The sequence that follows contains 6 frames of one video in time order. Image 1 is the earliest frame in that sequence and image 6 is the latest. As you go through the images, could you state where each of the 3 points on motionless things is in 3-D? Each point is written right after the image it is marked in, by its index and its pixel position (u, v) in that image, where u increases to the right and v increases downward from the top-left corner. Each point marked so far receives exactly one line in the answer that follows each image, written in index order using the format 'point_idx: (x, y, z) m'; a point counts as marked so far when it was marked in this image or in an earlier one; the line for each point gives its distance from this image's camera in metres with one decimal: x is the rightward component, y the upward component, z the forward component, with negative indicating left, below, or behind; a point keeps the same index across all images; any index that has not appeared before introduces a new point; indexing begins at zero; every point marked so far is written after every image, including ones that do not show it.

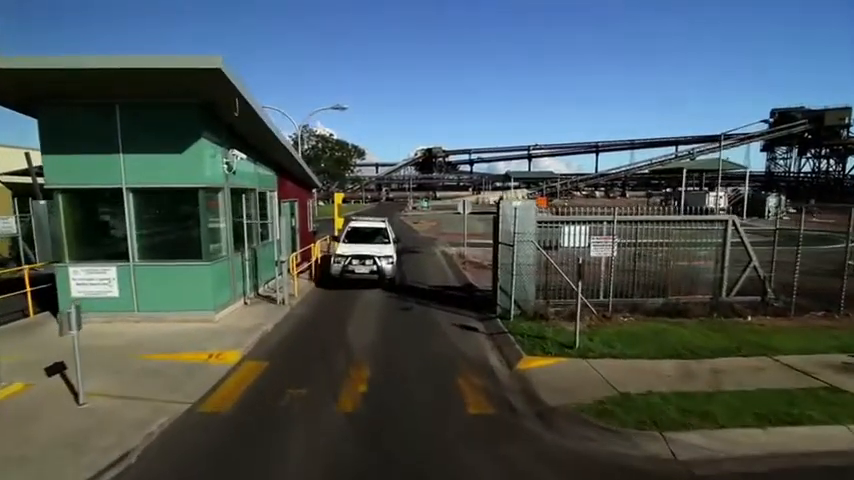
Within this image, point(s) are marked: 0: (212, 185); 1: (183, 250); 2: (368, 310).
0: (-3.0, +0.8, +6.2) m
1: (-3.4, -0.1, +6.0) m
2: (-0.9, -1.2, +7.0) m
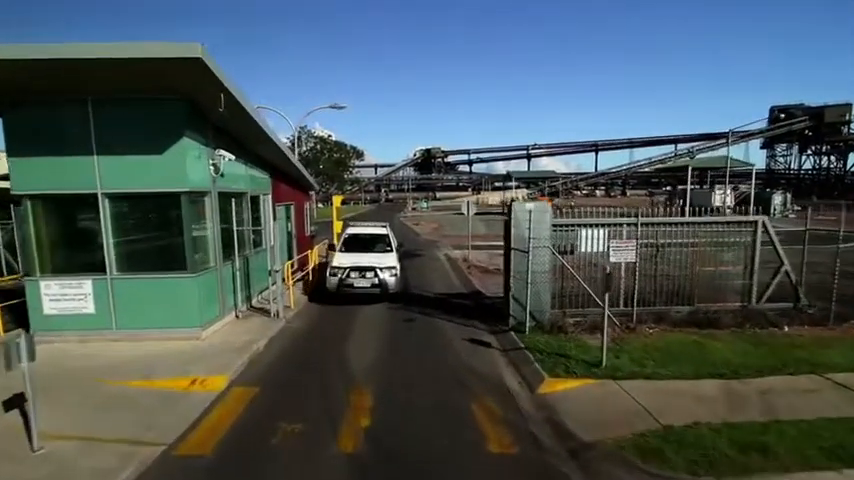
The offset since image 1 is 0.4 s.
0: (-2.9, +0.7, +5.6) m
1: (-3.3, -0.3, +5.5) m
2: (-0.8, -1.3, +6.4) m
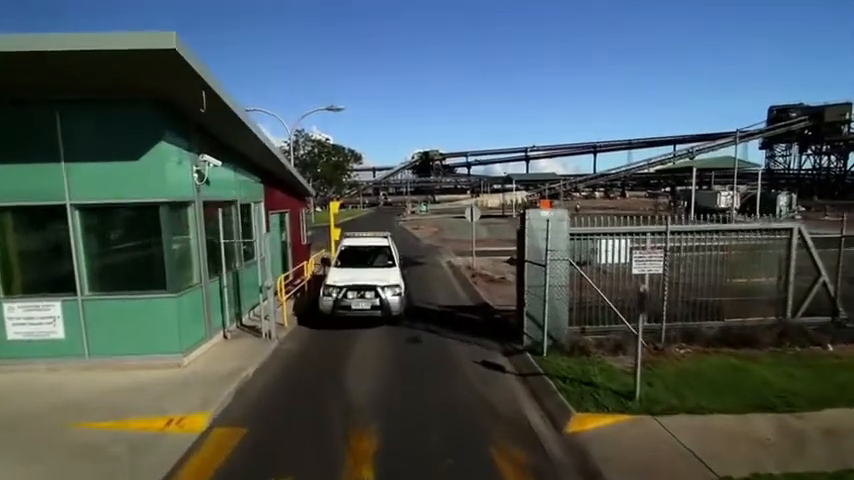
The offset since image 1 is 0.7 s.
0: (-2.9, +0.5, +5.1) m
1: (-3.2, -0.4, +4.9) m
2: (-0.8, -1.4, +5.9) m
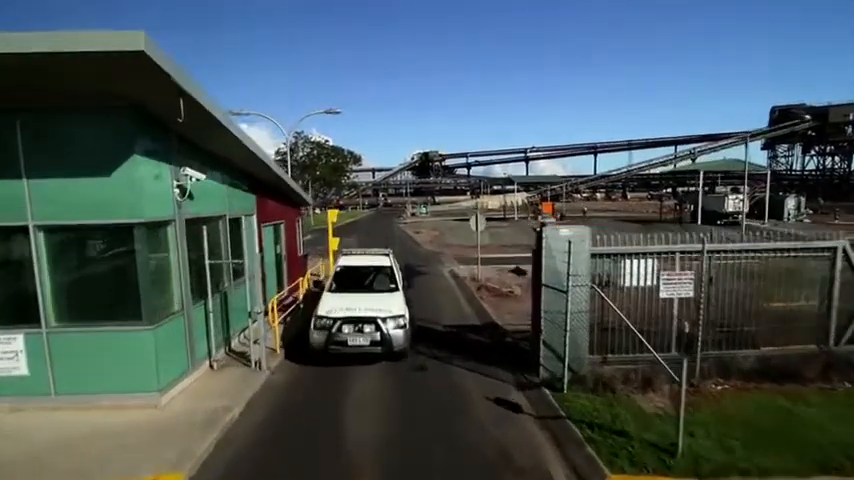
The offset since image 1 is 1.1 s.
0: (-2.8, +0.2, +4.5) m
1: (-3.1, -0.7, +4.4) m
2: (-0.7, -1.7, +5.3) m
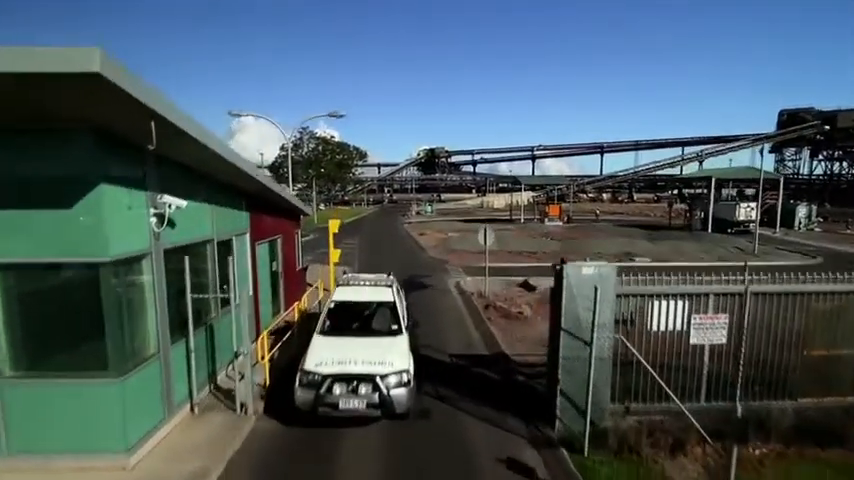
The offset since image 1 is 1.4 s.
0: (-2.7, -0.1, +4.0) m
1: (-3.1, -1.0, +3.9) m
2: (-0.6, -2.0, +4.8) m
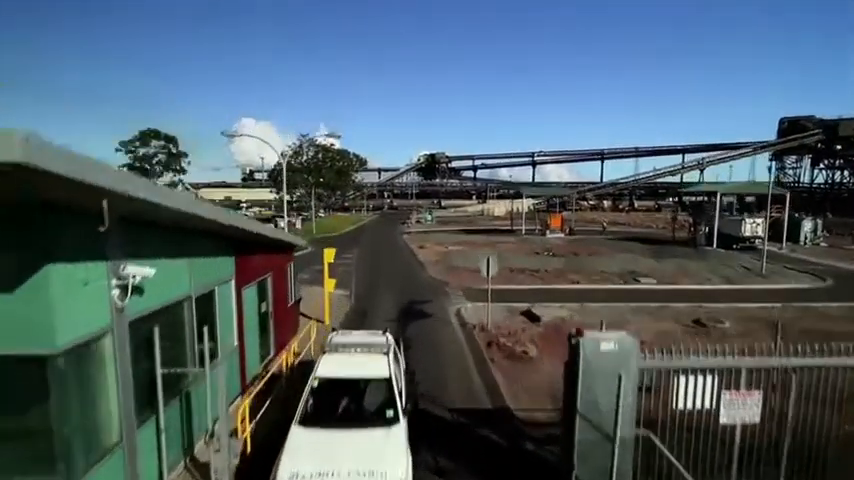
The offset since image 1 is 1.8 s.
0: (-2.7, -0.8, +3.5) m
1: (-3.1, -1.7, +3.4) m
2: (-0.7, -2.7, +4.3) m
